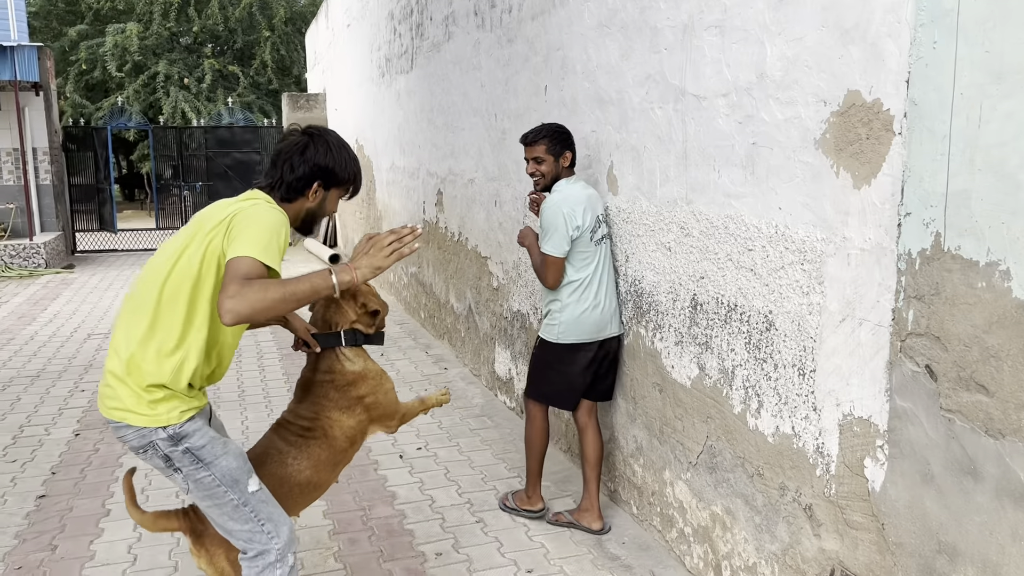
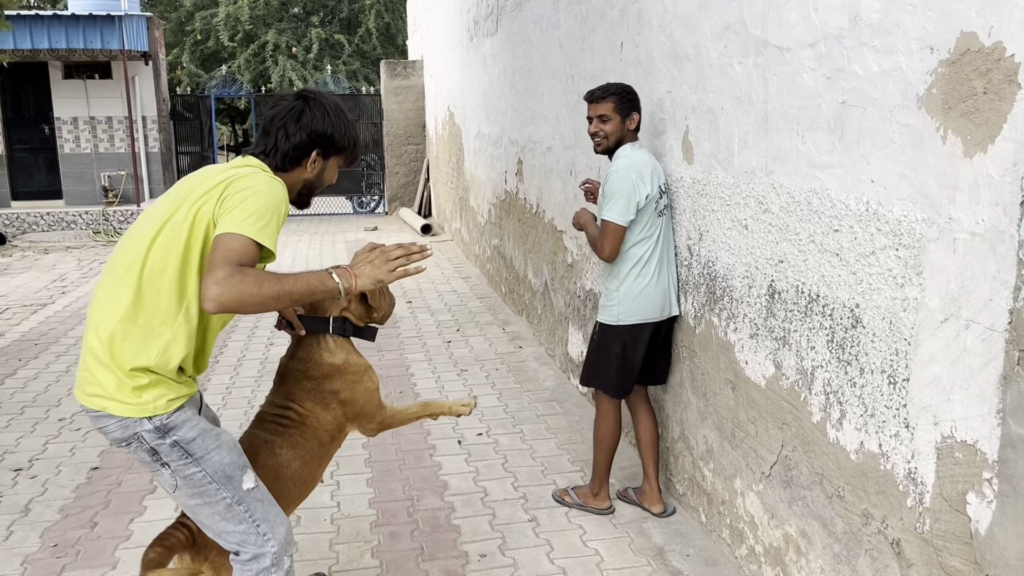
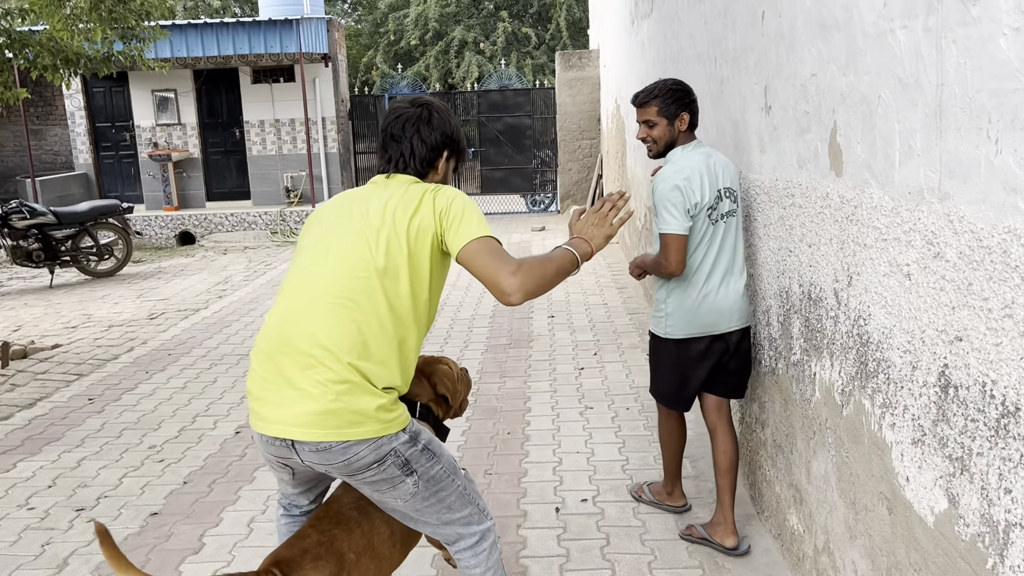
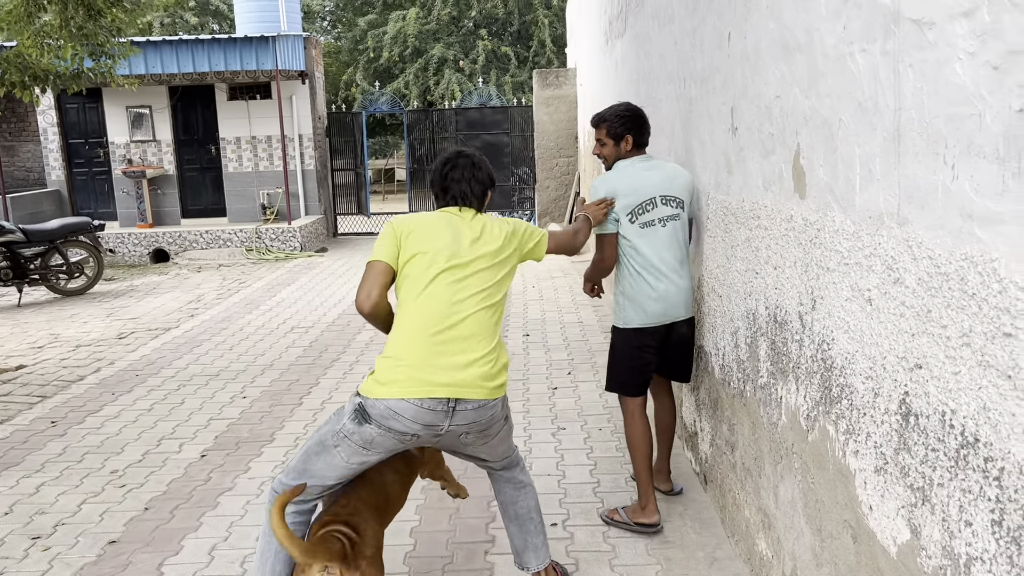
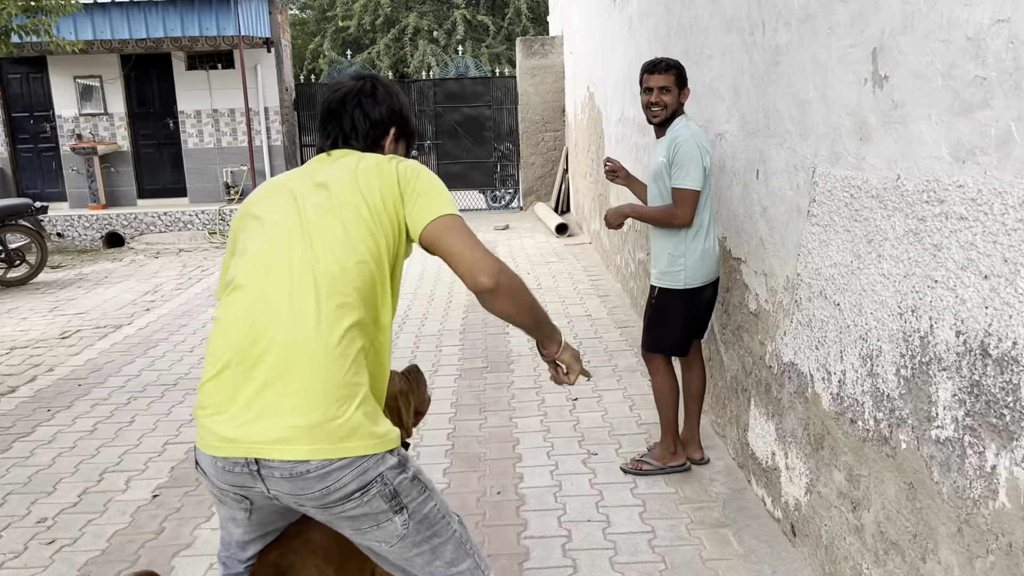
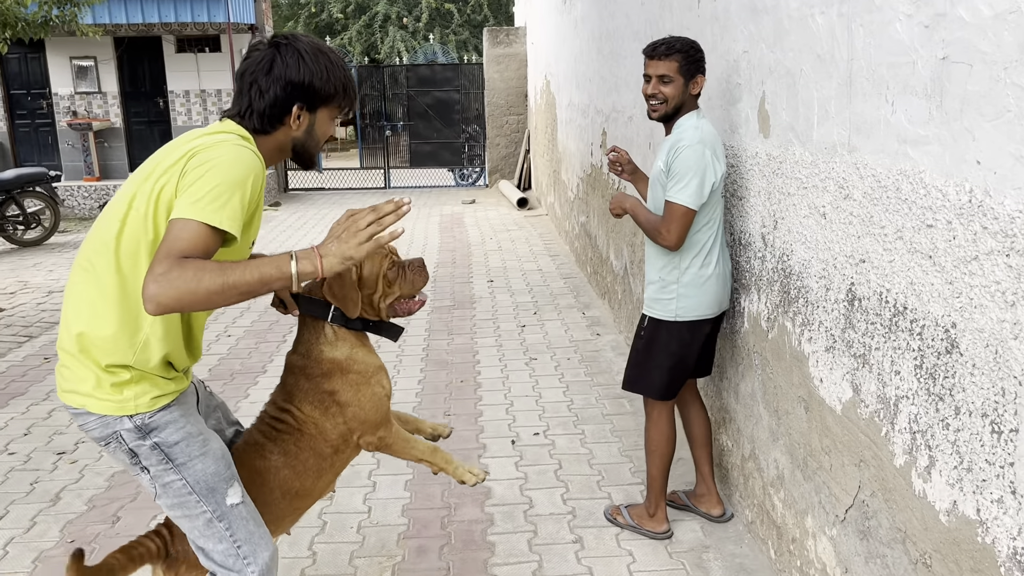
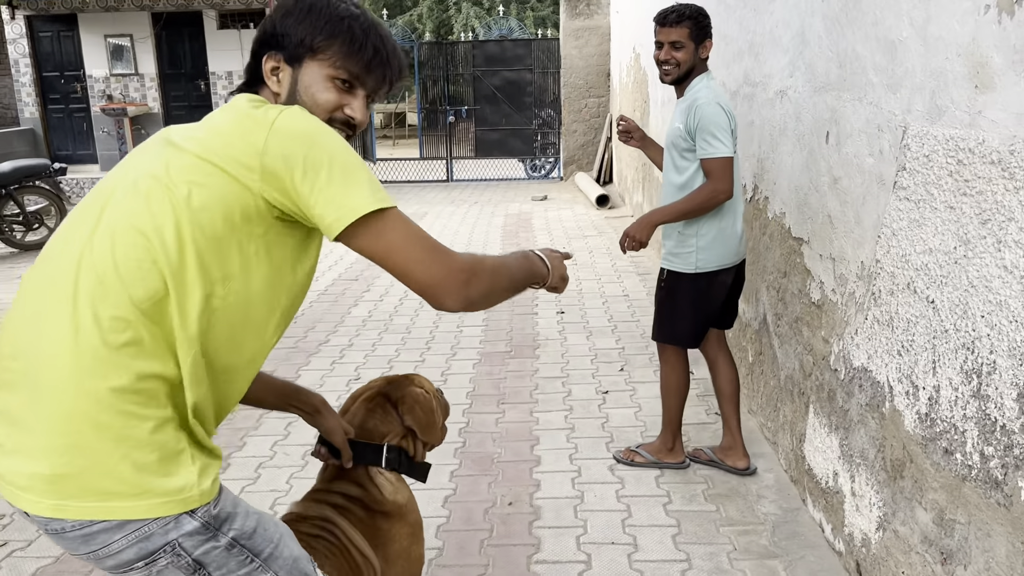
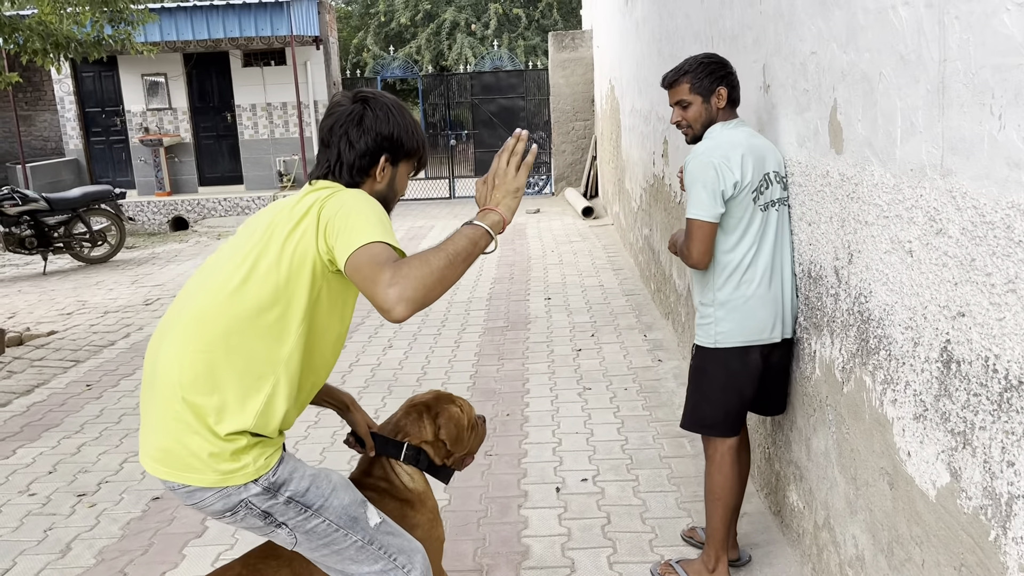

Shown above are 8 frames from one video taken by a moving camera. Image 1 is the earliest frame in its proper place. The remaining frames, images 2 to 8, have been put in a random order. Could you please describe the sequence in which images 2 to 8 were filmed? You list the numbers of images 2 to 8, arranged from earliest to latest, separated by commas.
2, 6, 8, 3, 4, 5, 7
